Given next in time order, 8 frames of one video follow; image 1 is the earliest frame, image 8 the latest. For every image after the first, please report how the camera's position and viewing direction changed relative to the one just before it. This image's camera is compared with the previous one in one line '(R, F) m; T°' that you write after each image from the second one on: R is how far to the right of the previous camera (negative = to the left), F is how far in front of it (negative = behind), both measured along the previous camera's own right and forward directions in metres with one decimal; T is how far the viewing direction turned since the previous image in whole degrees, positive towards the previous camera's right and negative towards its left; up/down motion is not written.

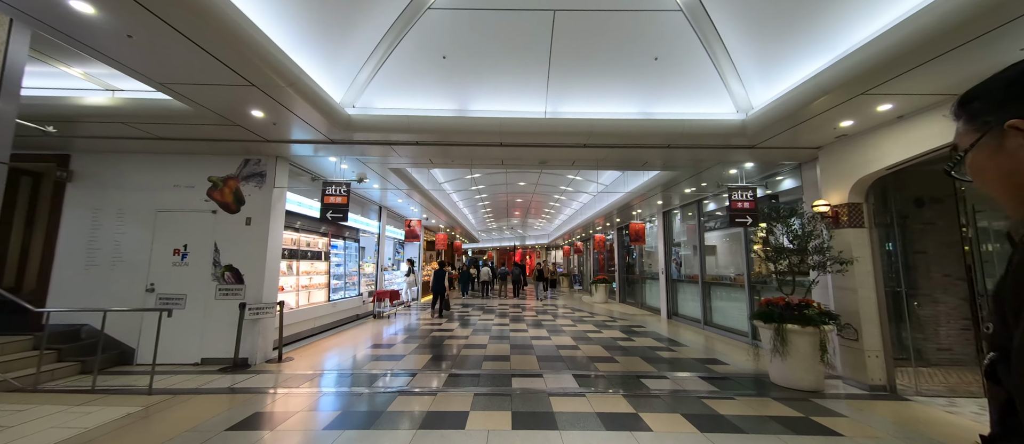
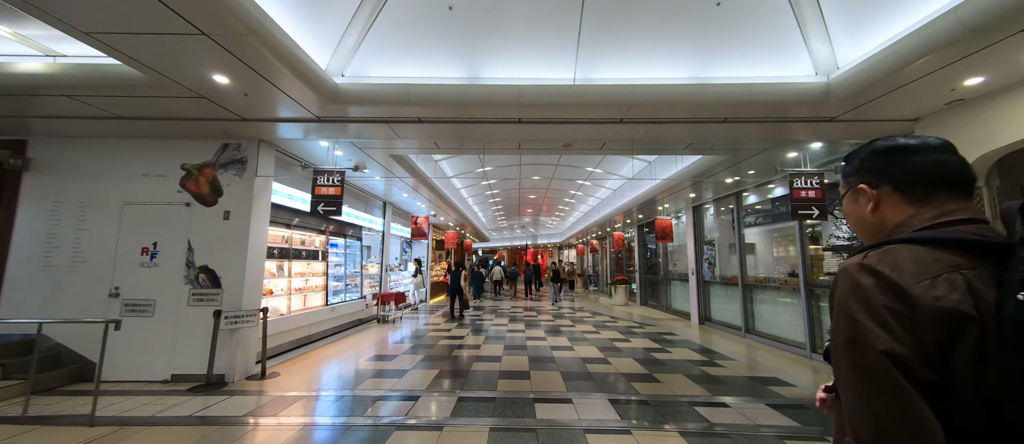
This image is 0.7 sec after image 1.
(-0.1, +0.8) m; -2°
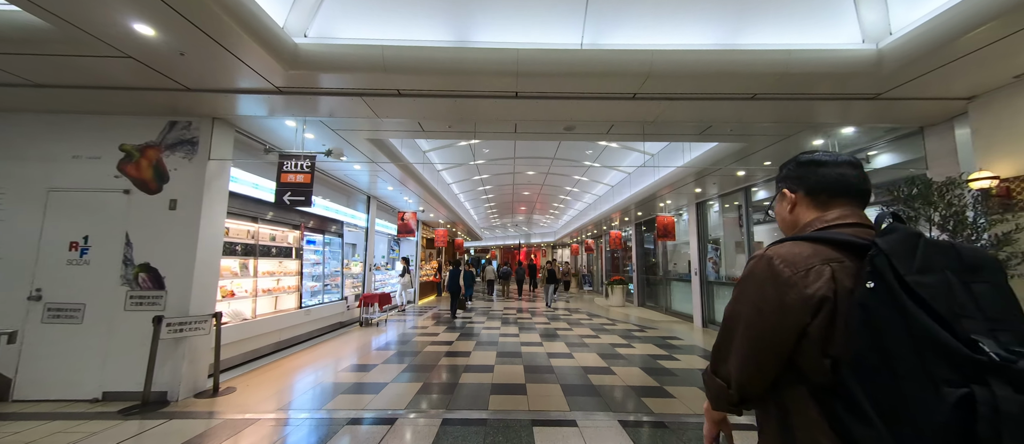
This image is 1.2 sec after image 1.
(0.0, +0.5) m; +1°
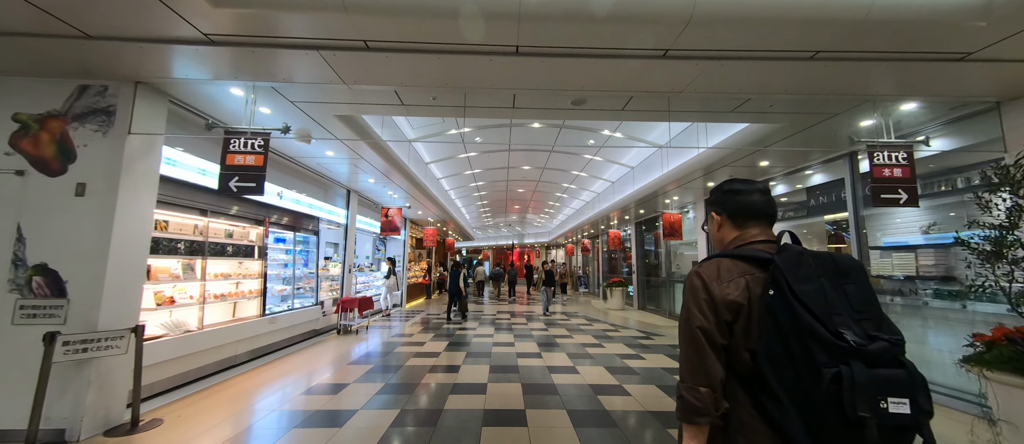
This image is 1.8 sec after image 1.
(0.0, +0.7) m; +1°
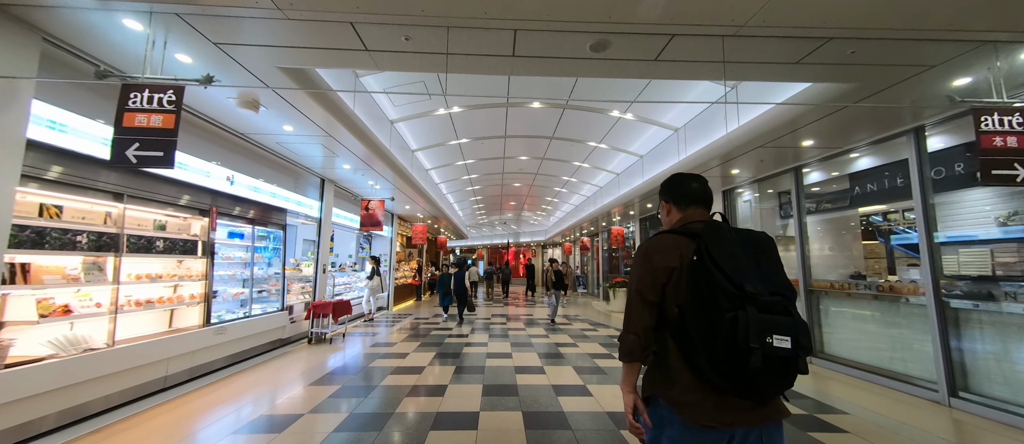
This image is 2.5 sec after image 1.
(0.0, +0.8) m; +1°
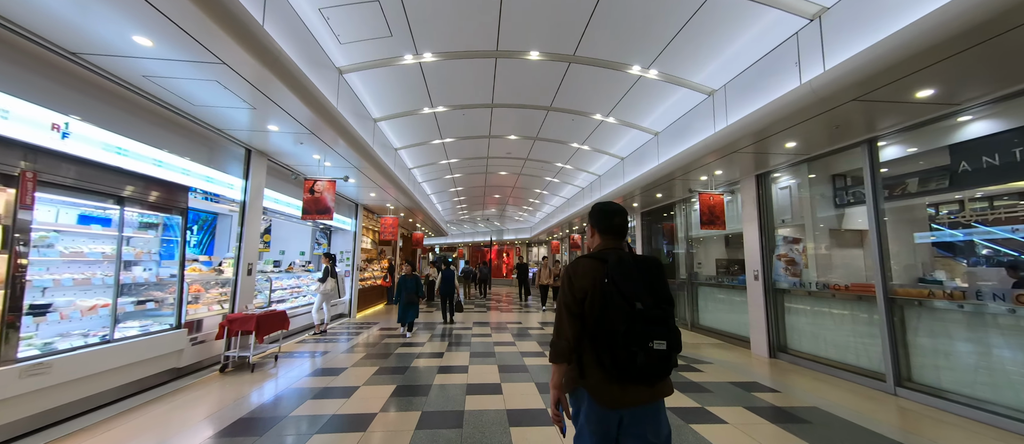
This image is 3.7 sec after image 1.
(-0.1, +1.4) m; +3°
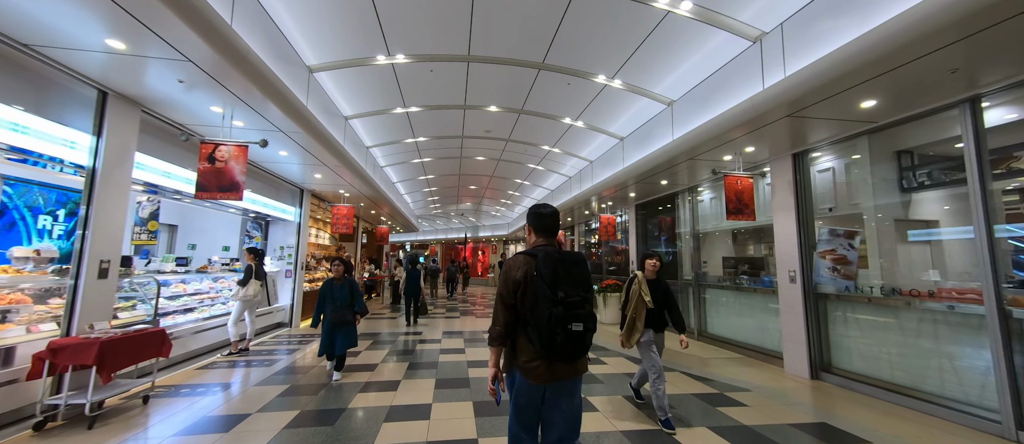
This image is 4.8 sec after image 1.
(-0.1, +1.3) m; +4°
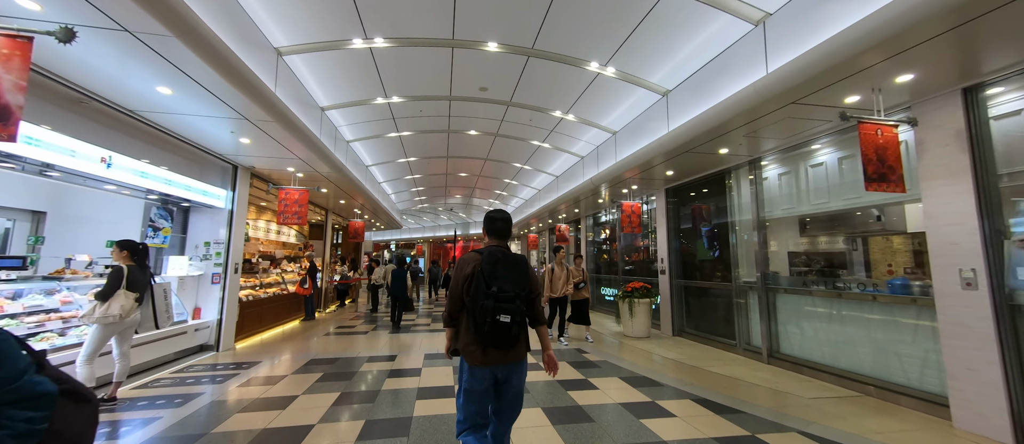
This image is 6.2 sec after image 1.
(-0.2, +1.8) m; +2°
